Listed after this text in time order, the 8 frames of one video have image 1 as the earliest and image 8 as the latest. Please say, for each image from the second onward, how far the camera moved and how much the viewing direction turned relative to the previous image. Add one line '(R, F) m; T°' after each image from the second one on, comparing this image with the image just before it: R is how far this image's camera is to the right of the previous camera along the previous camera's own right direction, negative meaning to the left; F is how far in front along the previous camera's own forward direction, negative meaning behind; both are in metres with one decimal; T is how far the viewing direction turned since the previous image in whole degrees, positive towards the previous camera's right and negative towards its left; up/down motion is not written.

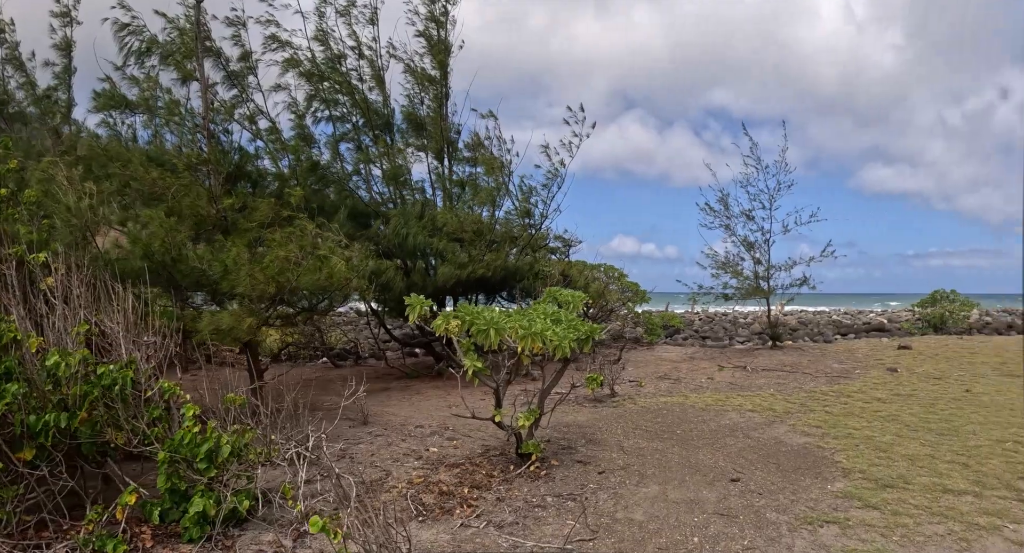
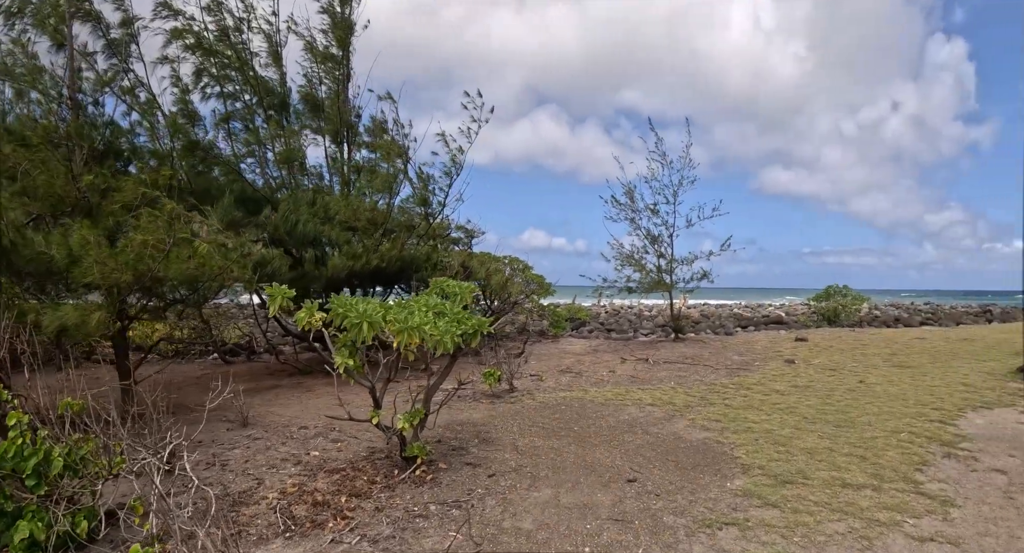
(+0.3, +0.7) m; +10°
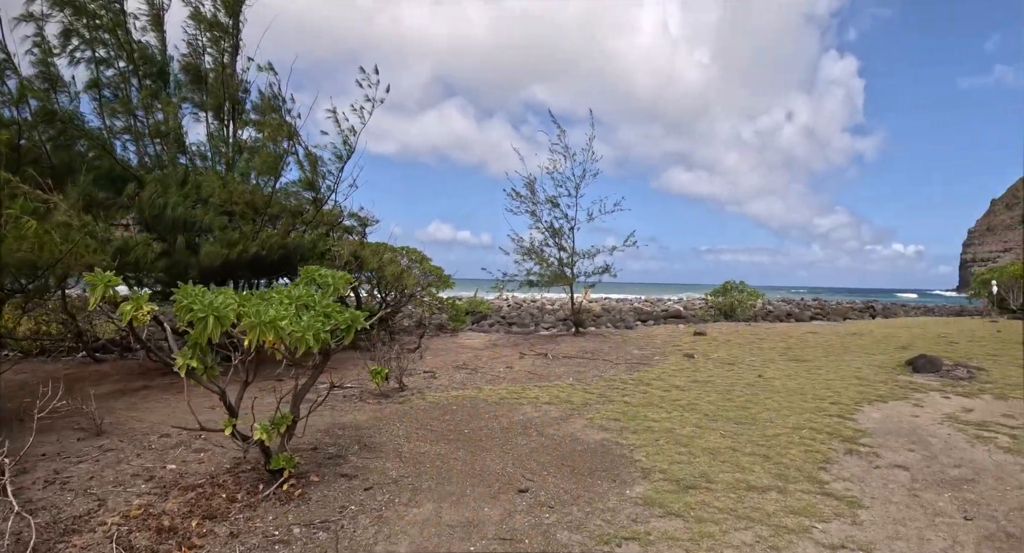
(+0.2, +0.6) m; +10°
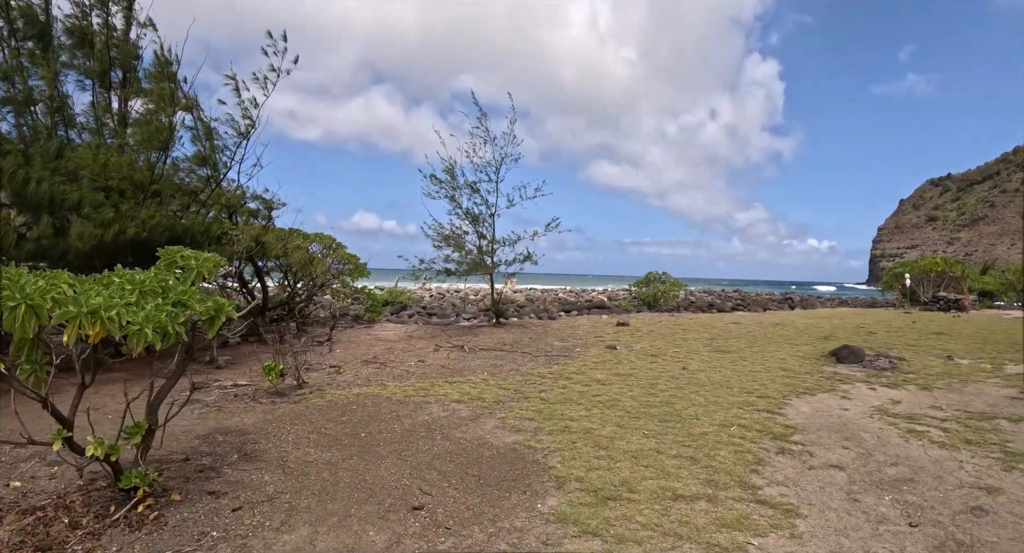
(+0.2, +0.6) m; +8°
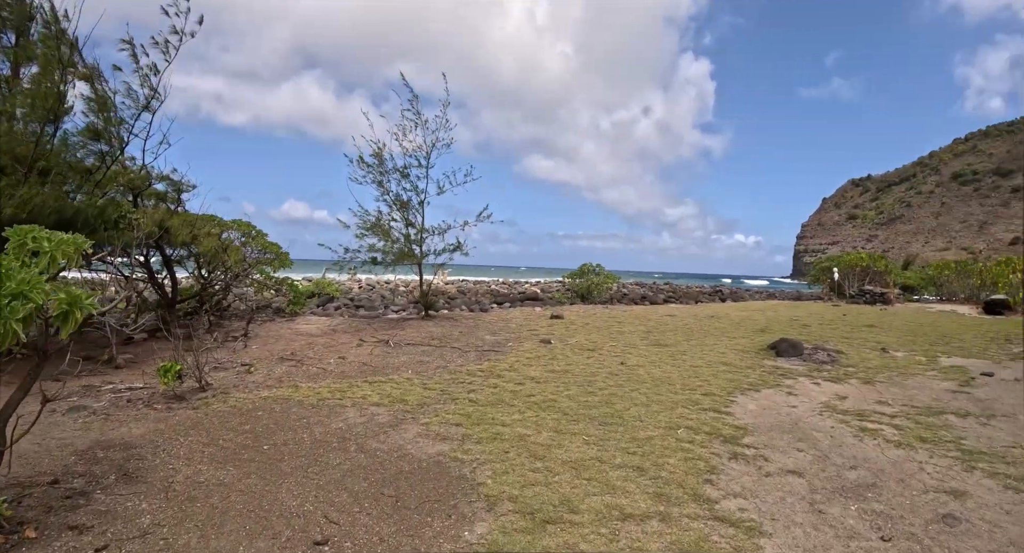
(+0.1, +0.4) m; +7°
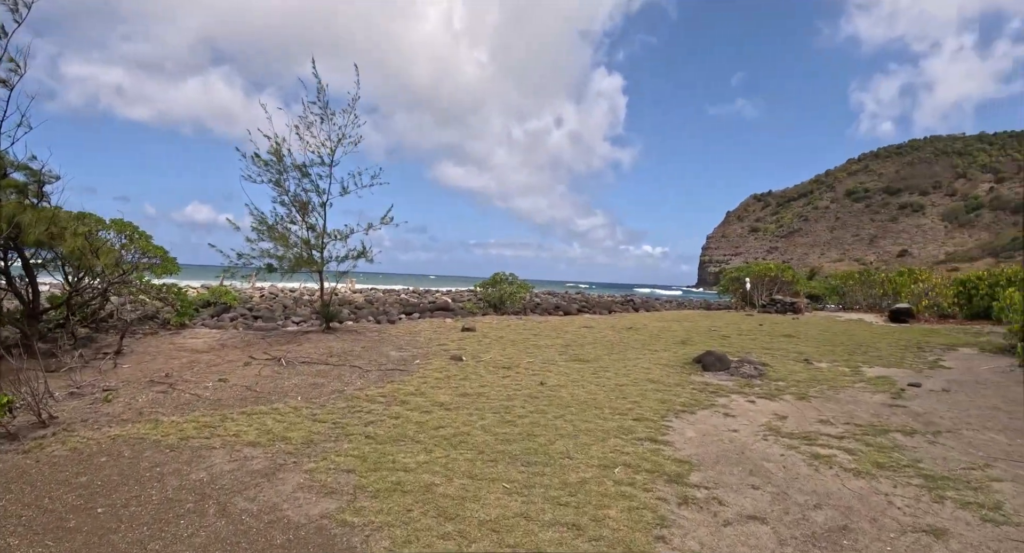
(+0.1, +0.5) m; +8°
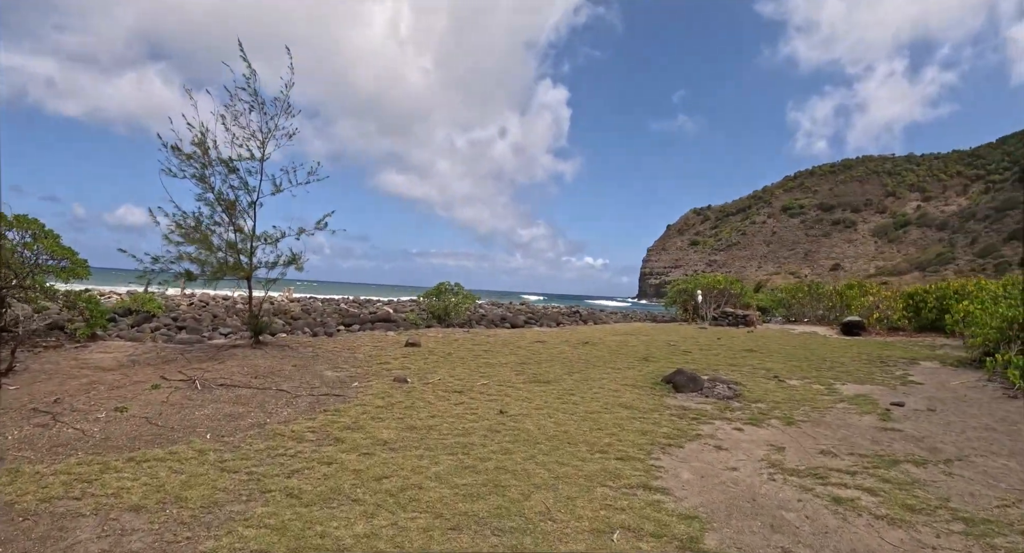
(-0.1, +0.5) m; +6°
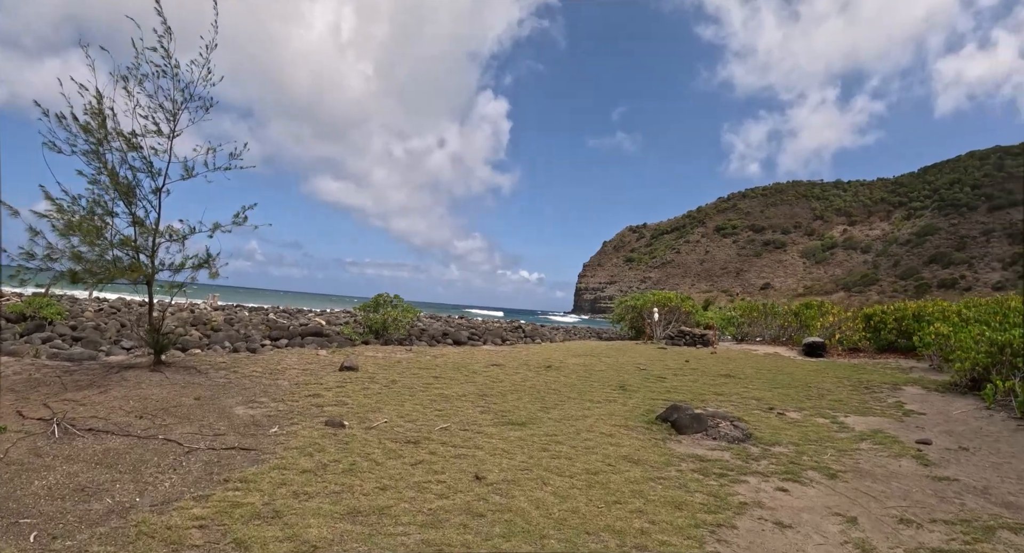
(-0.3, +0.8) m; +8°
